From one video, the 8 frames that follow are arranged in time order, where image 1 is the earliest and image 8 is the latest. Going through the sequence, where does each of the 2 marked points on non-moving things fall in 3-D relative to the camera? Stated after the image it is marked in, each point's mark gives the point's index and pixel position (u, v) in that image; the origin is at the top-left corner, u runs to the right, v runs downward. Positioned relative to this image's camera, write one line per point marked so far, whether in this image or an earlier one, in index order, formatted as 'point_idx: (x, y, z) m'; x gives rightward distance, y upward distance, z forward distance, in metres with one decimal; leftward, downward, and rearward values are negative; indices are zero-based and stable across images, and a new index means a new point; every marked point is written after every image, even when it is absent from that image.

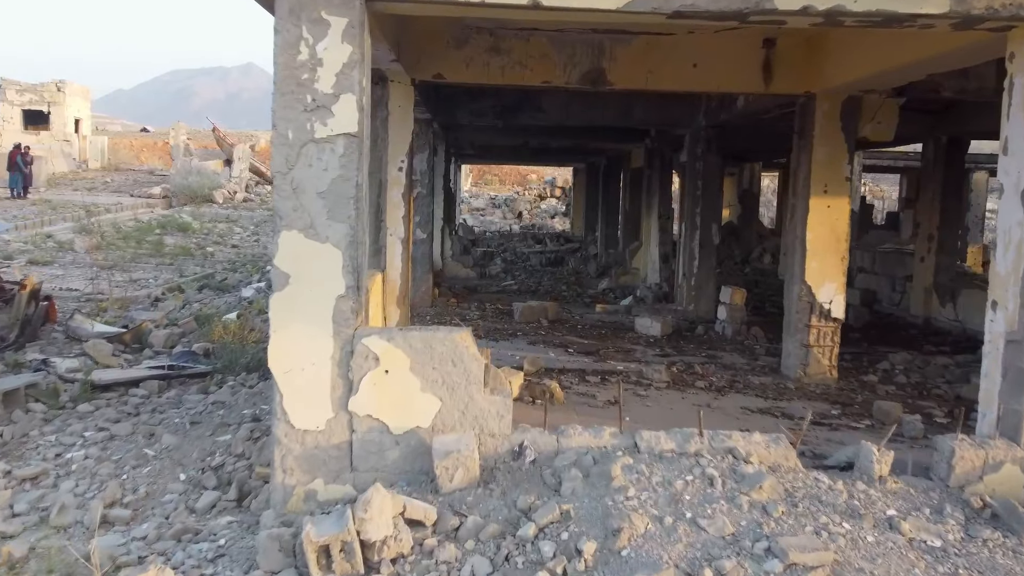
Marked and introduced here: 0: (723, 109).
0: (+2.5, +2.1, +8.2) m
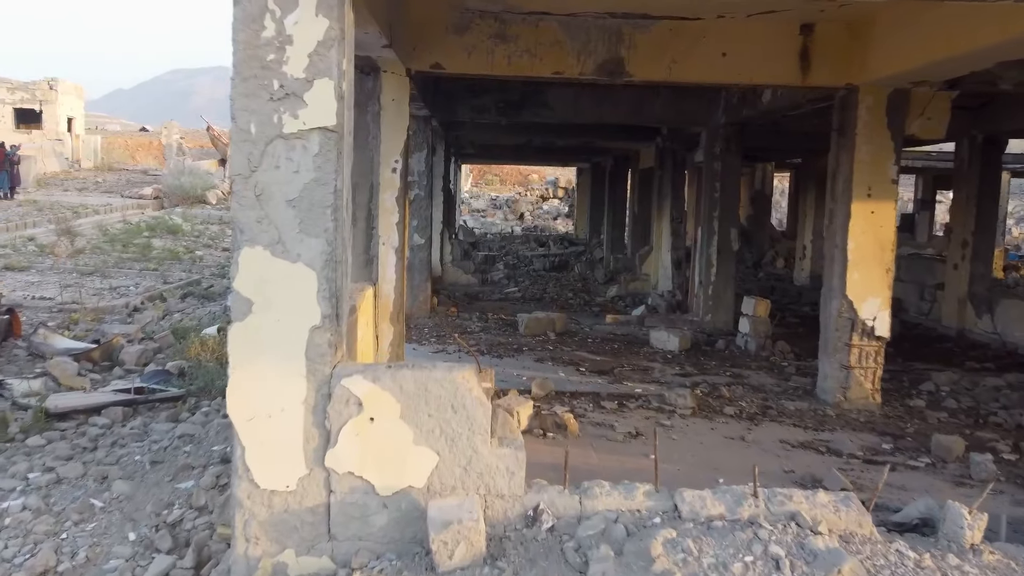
0: (+2.6, +2.0, +7.6) m
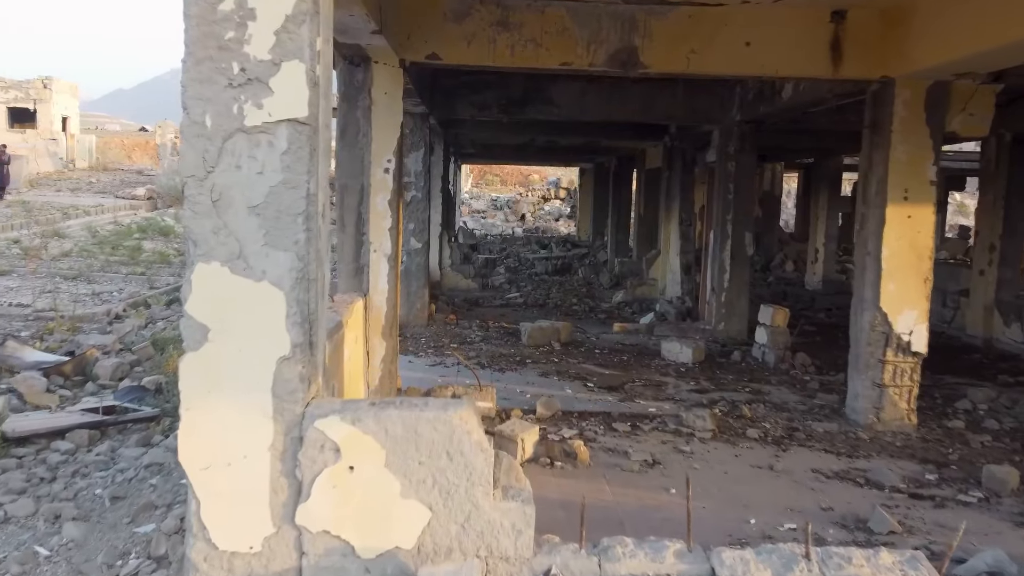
0: (+2.6, +1.9, +7.1) m
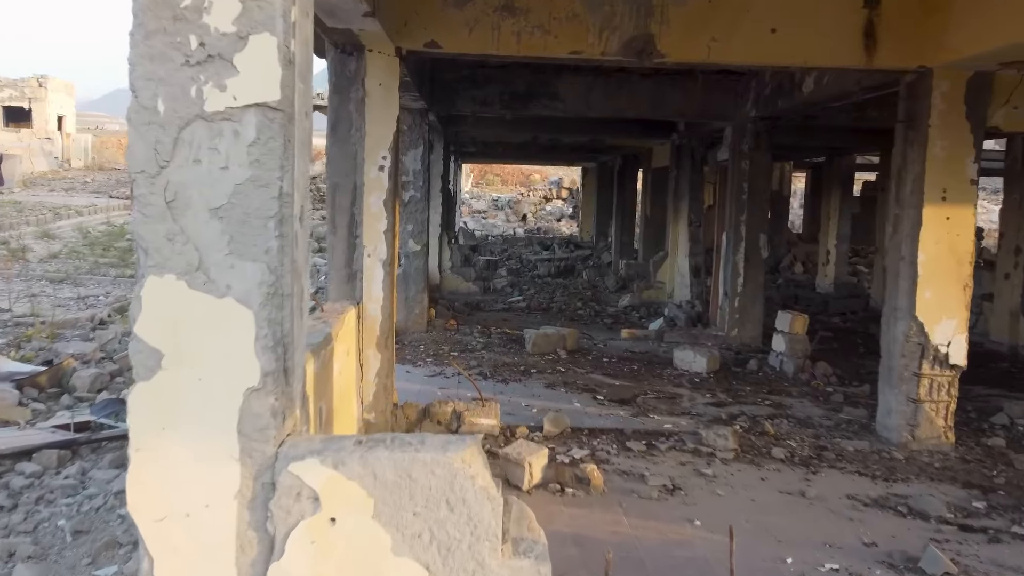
0: (+2.6, +1.9, +6.7) m
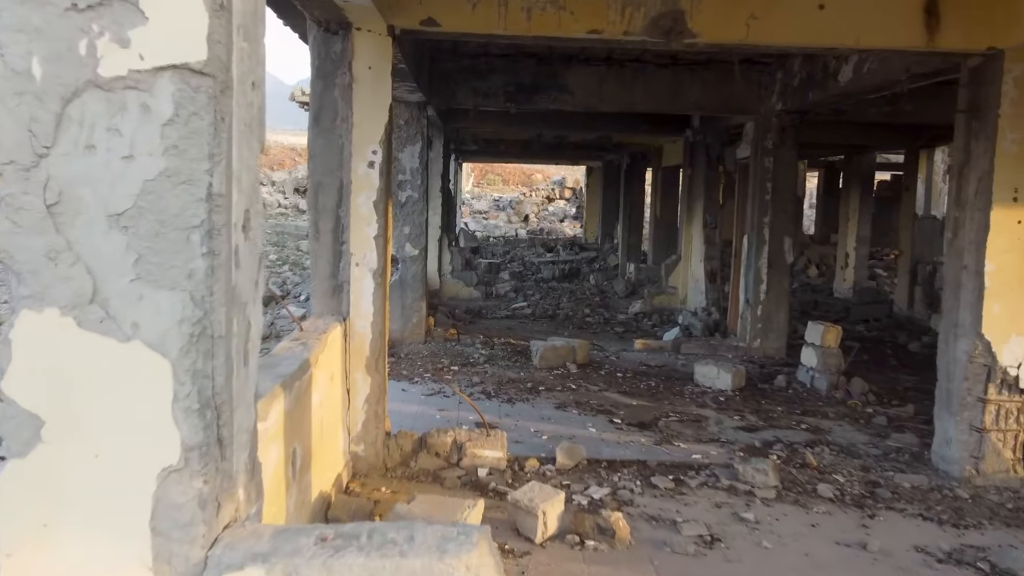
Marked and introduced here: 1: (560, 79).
0: (+2.7, +1.8, +6.2) m
1: (+0.5, +2.1, +7.1) m
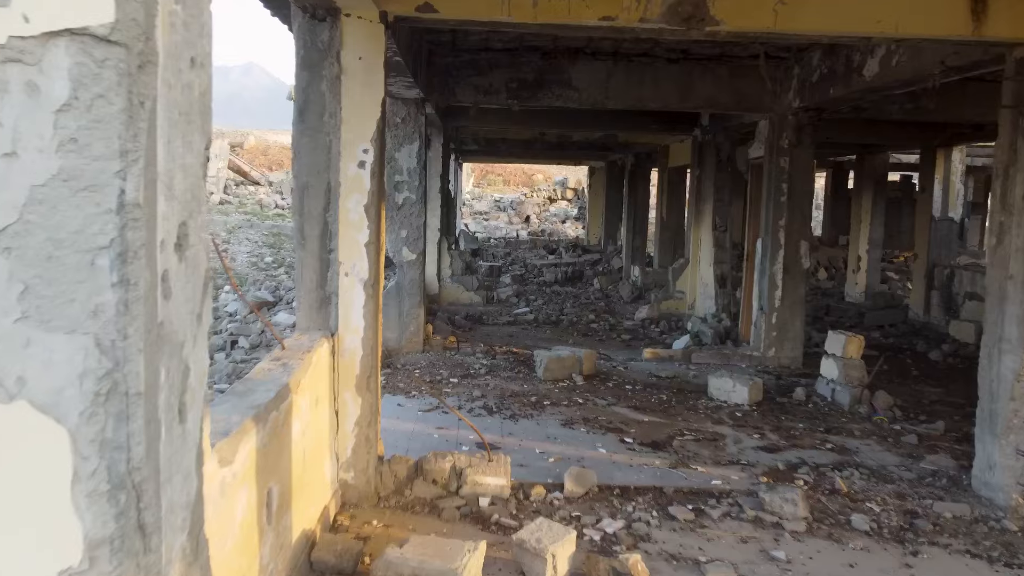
0: (+2.7, +1.7, +5.8) m
1: (+0.5, +2.1, +6.7) m
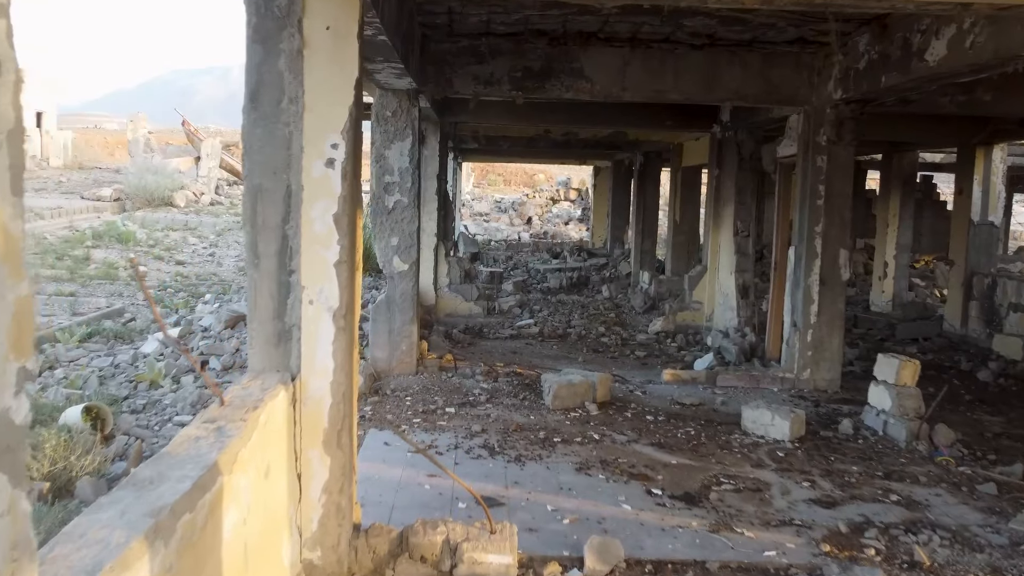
0: (+2.8, +1.6, +5.0) m
1: (+0.6, +1.9, +5.9) m
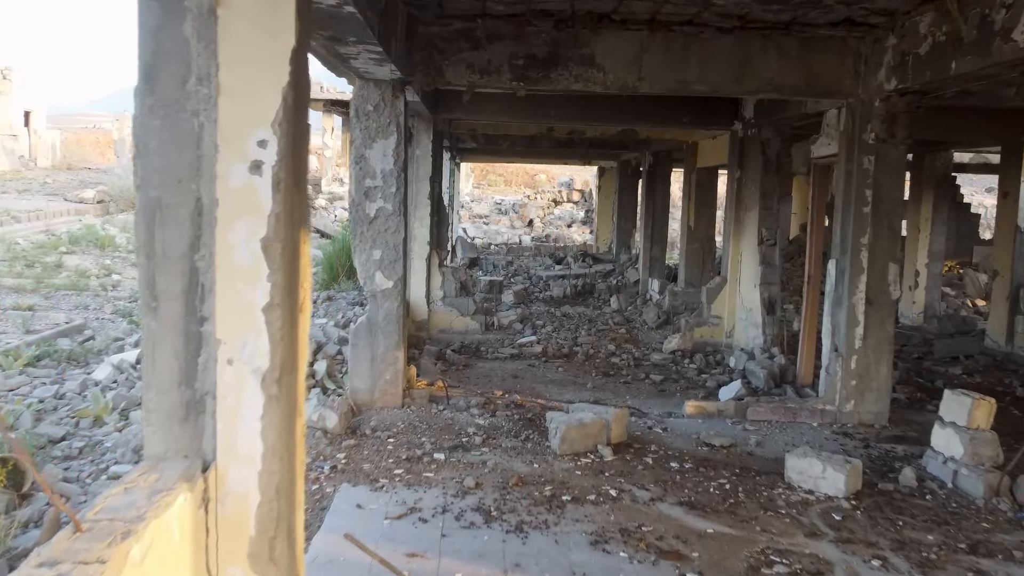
0: (+2.8, +1.4, +4.2) m
1: (+0.6, +1.8, +5.1) m
